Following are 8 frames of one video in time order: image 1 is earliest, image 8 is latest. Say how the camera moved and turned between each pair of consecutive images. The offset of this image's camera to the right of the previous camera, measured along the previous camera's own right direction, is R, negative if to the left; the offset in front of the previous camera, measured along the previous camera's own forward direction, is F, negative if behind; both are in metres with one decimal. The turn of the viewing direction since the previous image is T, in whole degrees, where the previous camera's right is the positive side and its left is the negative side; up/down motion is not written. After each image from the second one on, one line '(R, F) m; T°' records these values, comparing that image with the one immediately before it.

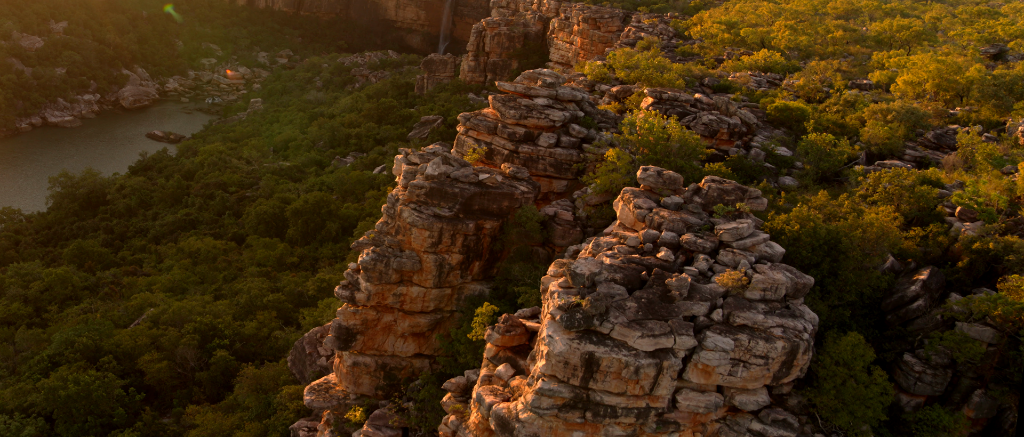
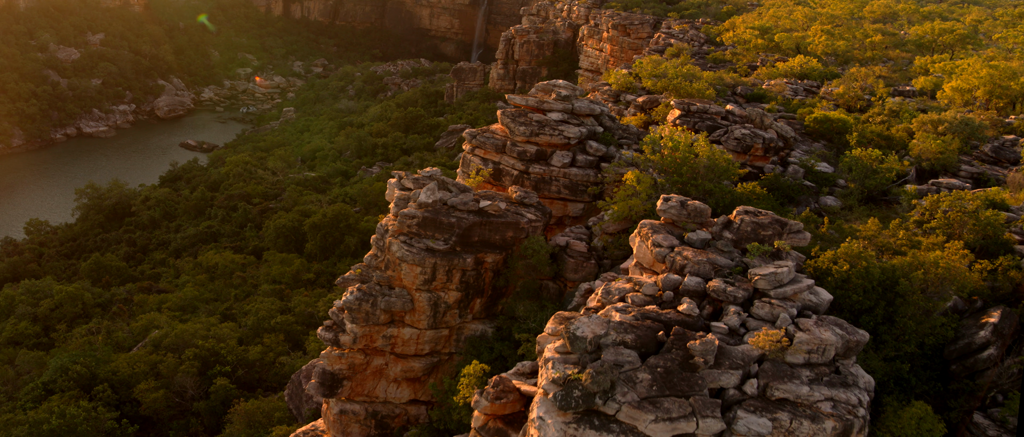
(+0.2, +0.8) m; -2°
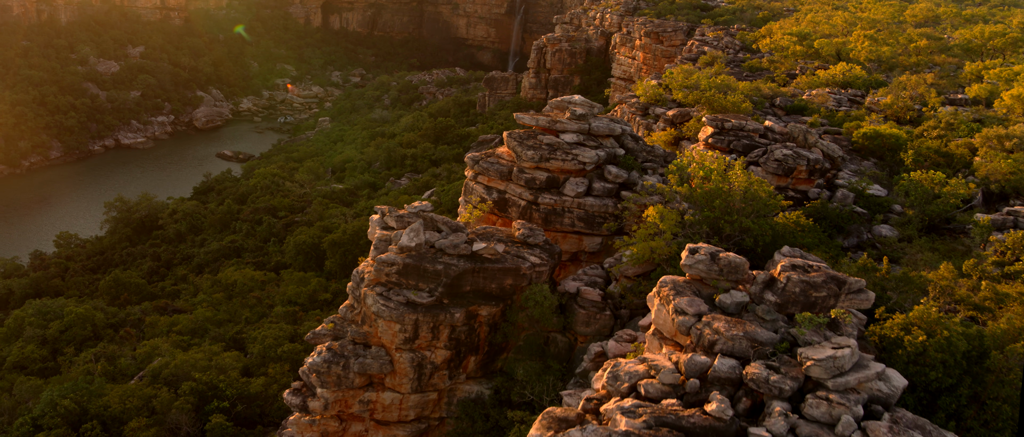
(+0.2, +0.9) m; -2°
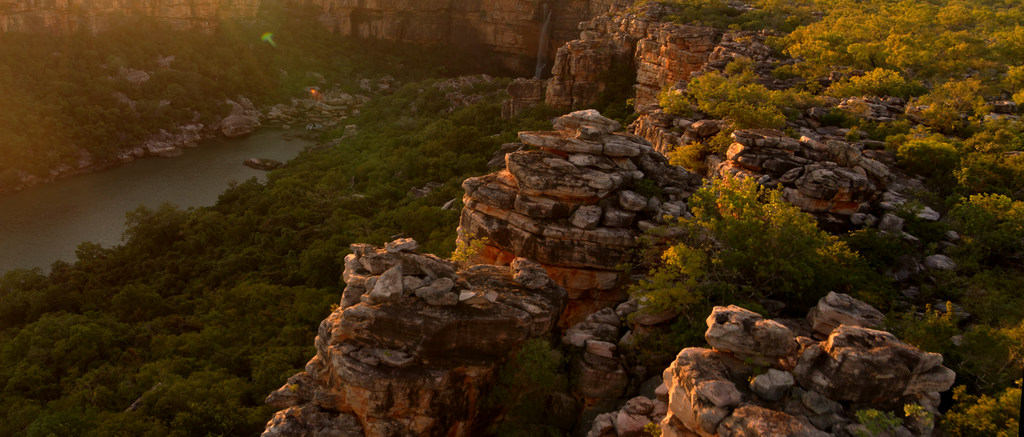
(+0.2, +0.8) m; -2°
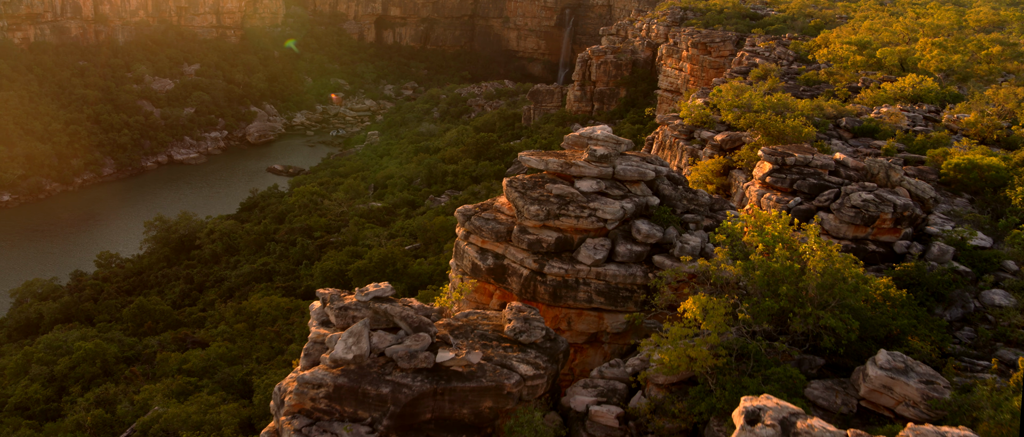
(+0.2, +0.7) m; -2°
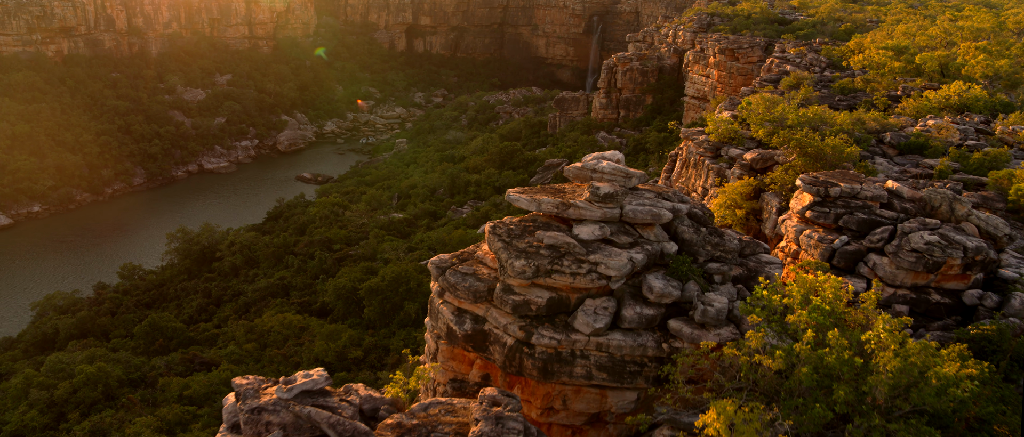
(+0.2, +0.9) m; -2°
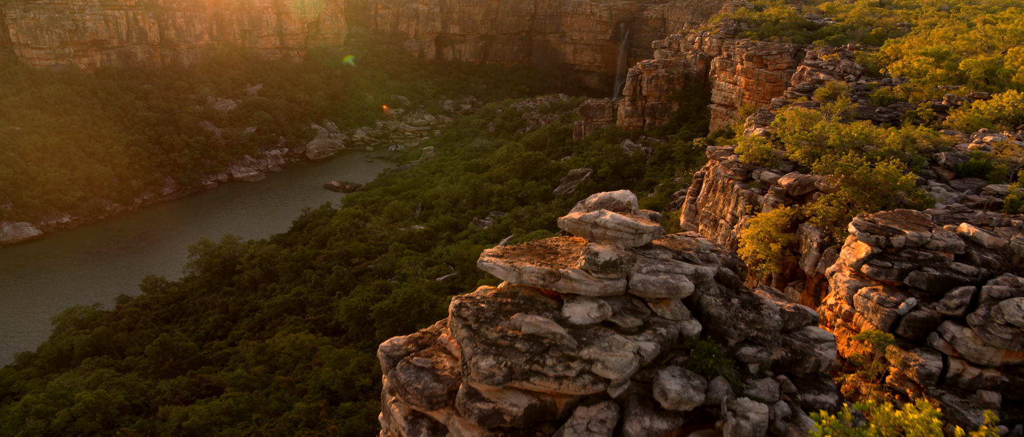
(+0.2, +1.0) m; -2°
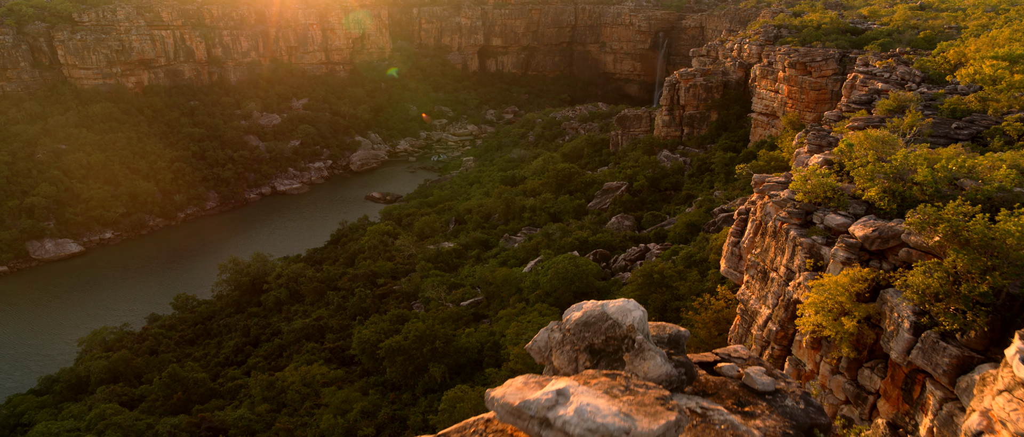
(+0.4, +1.8) m; -3°
